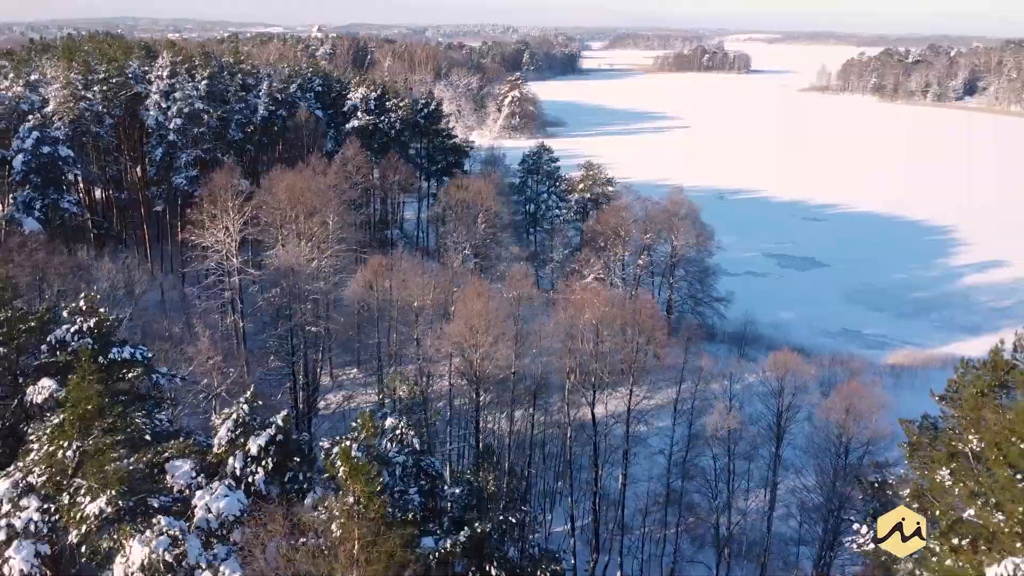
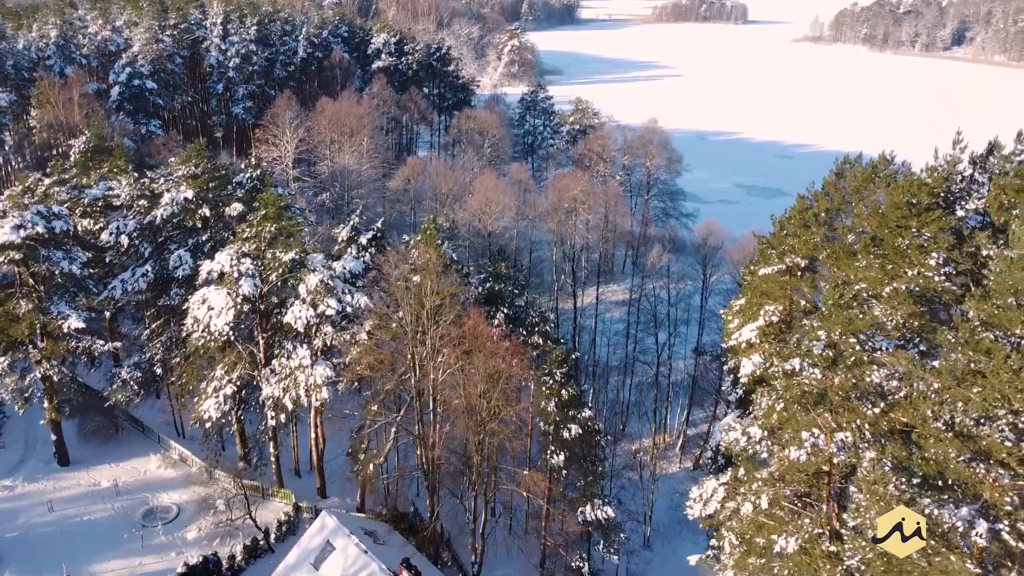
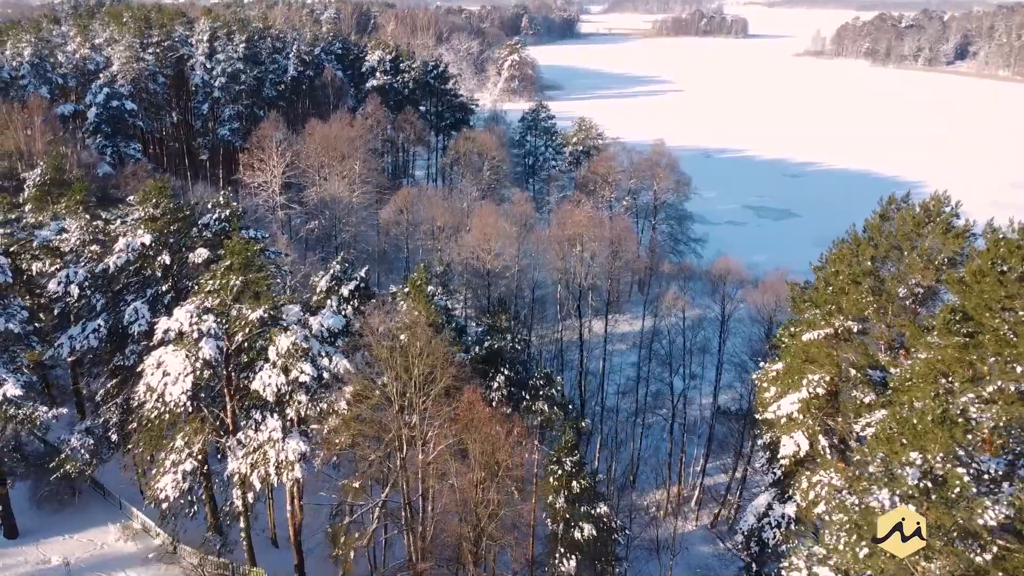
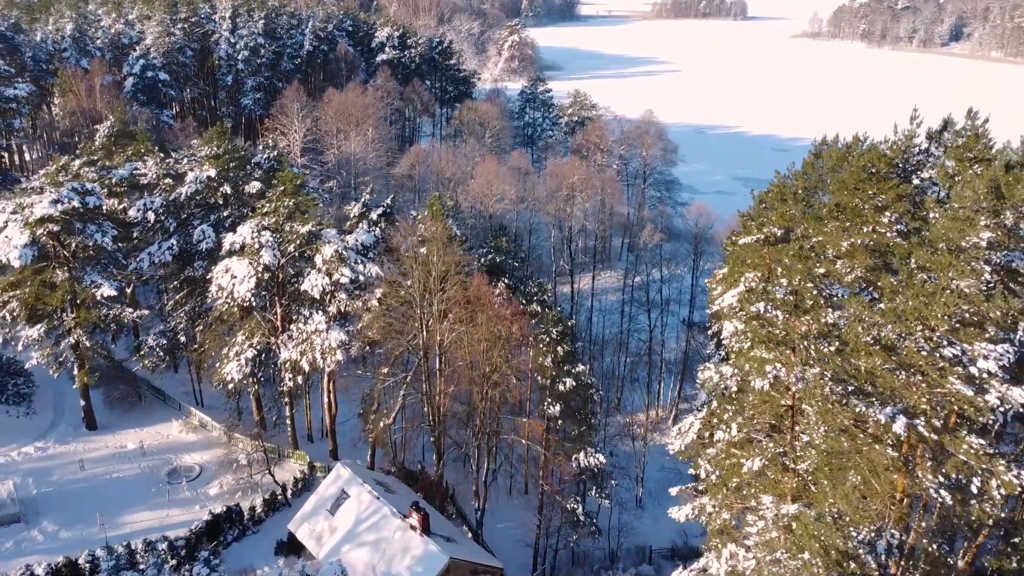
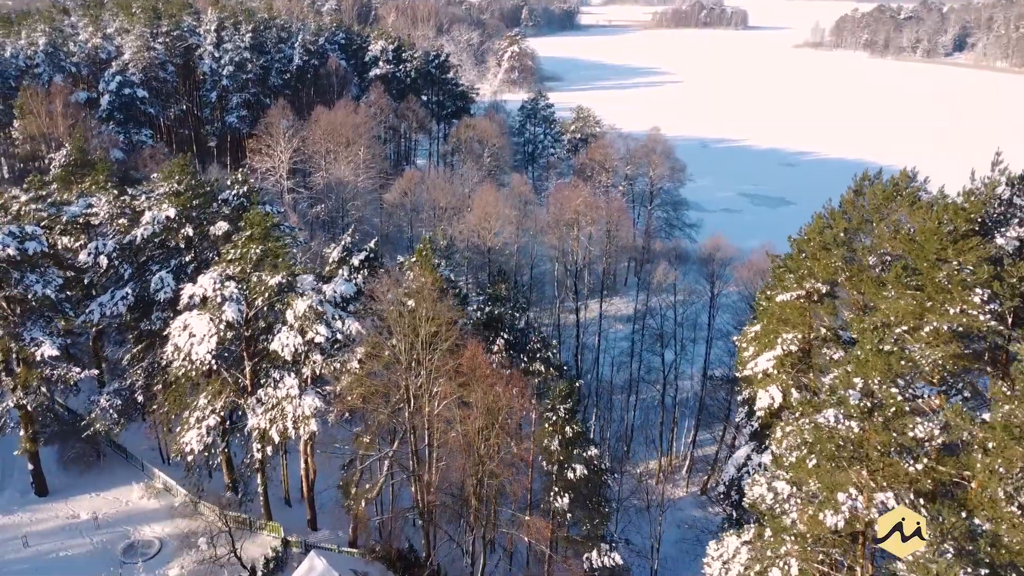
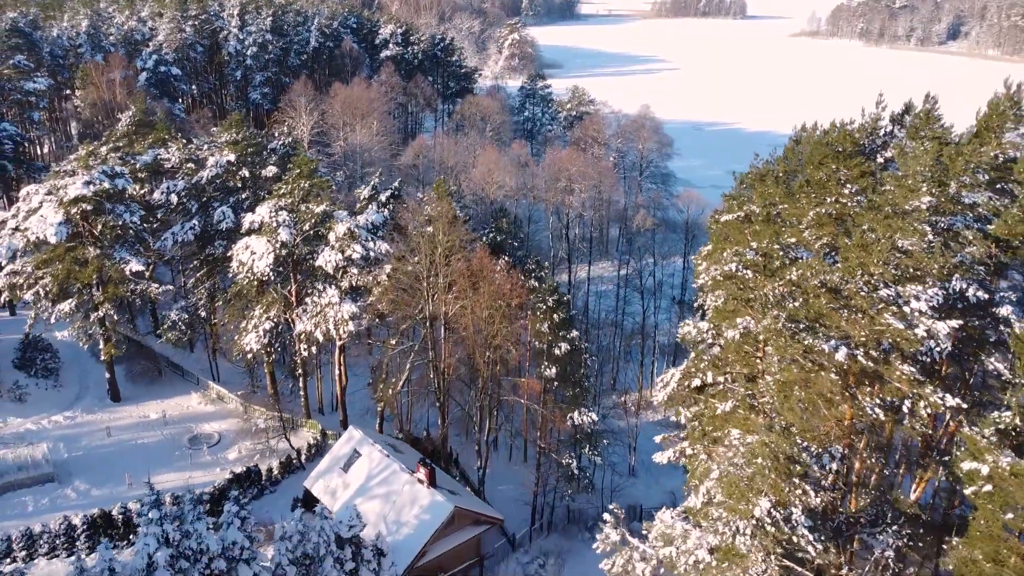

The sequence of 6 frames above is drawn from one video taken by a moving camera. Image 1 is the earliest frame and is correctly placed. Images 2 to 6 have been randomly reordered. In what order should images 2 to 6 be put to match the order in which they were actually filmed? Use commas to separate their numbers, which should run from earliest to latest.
3, 5, 2, 4, 6
